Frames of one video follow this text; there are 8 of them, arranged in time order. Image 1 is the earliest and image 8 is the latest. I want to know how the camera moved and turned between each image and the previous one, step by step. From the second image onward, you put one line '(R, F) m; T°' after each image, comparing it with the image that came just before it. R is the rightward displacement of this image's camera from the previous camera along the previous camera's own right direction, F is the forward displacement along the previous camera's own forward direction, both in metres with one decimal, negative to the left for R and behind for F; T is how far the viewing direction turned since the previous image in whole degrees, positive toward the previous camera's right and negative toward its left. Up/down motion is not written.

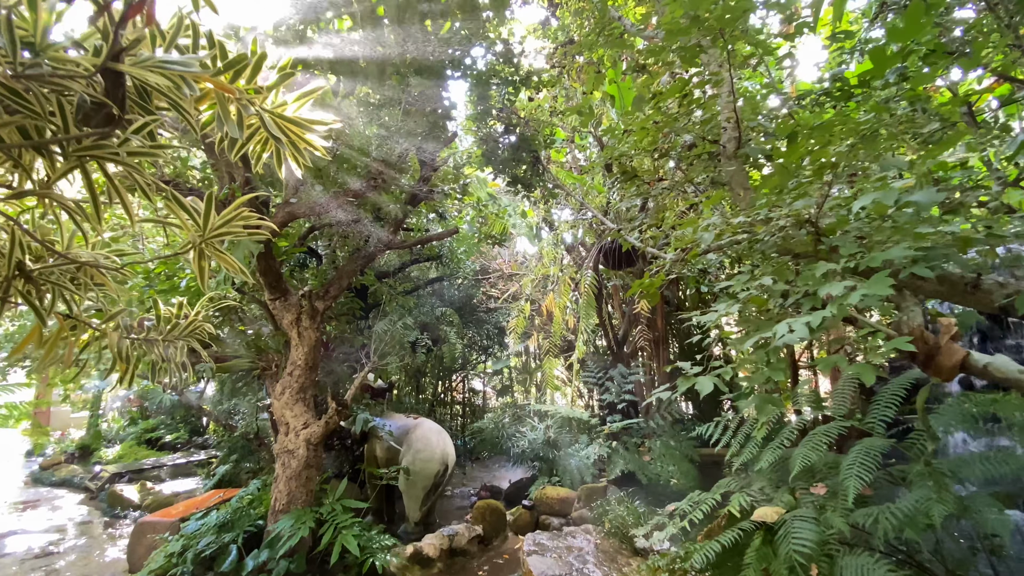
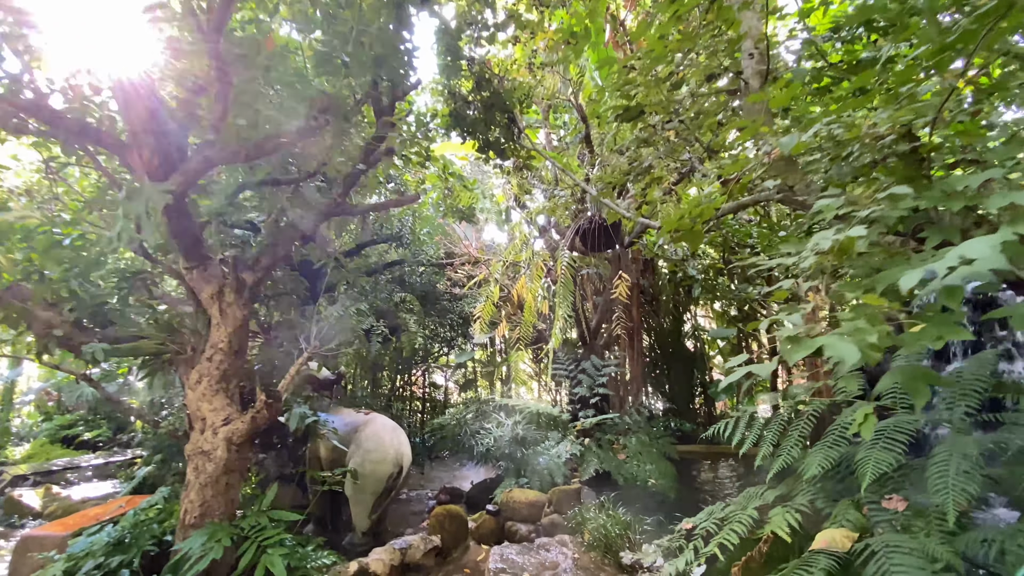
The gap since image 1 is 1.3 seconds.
(0.0, +0.4) m; +4°
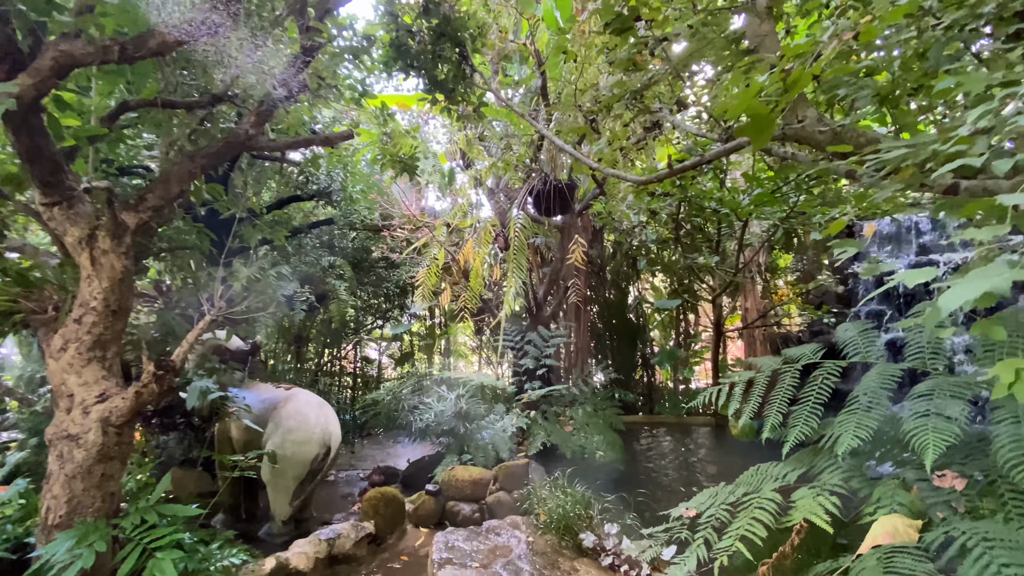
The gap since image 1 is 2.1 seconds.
(-0.1, +0.3) m; +8°
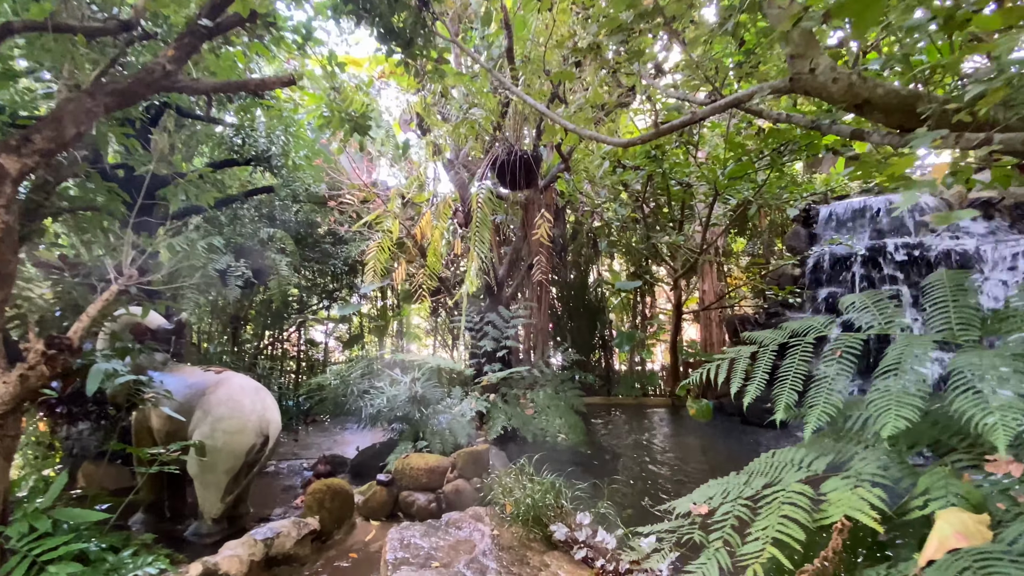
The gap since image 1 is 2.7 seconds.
(-0.1, +0.2) m; +6°
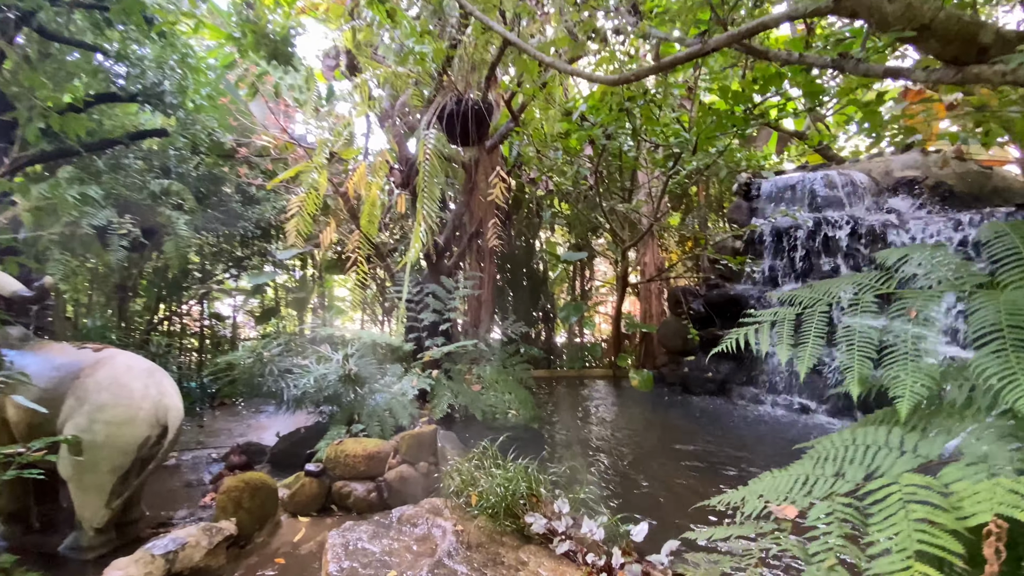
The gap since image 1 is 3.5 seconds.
(-0.1, +0.3) m; +9°
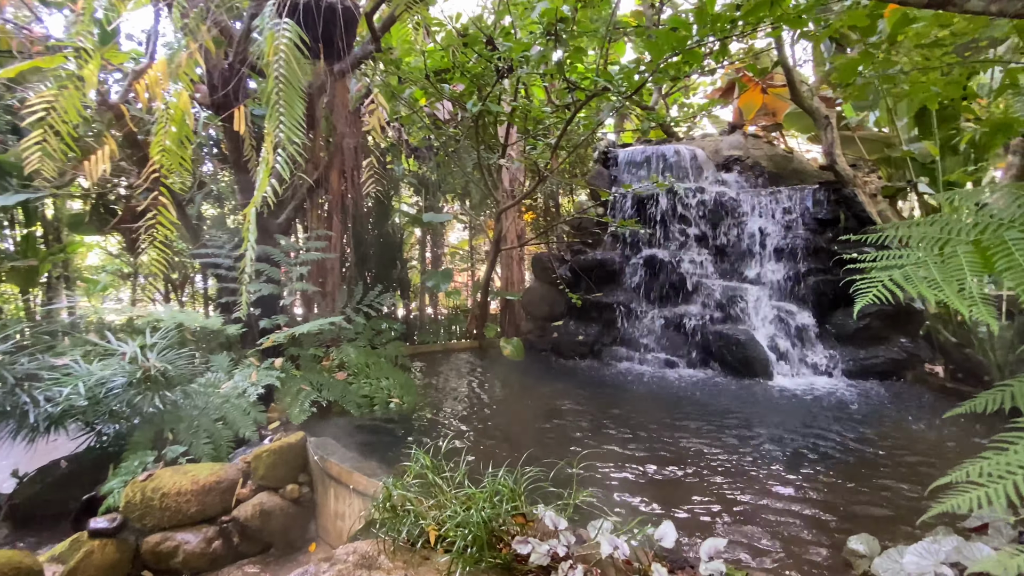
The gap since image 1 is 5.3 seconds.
(-0.4, +0.5) m; +23°
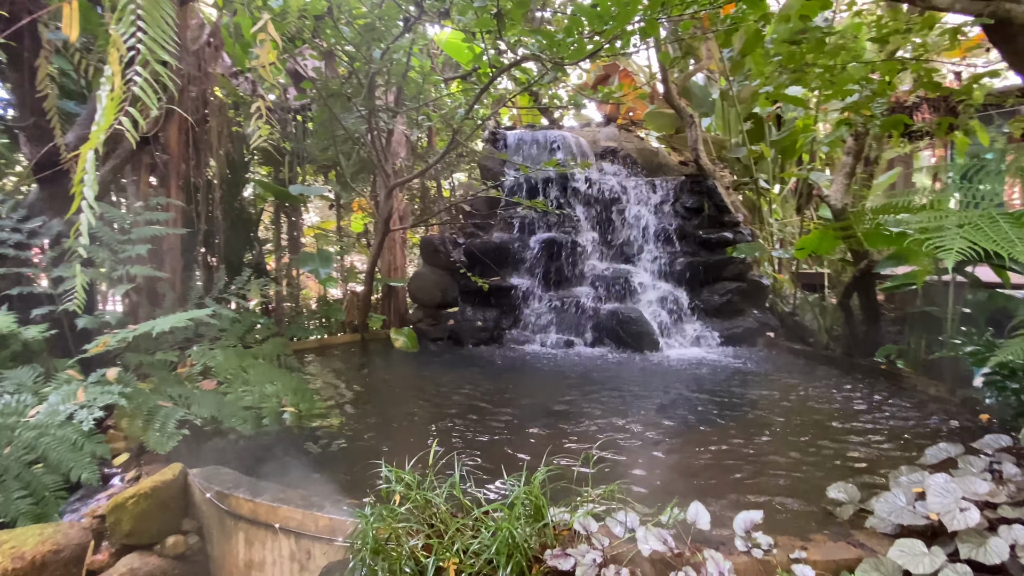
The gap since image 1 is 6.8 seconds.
(-0.4, +0.3) m; +19°
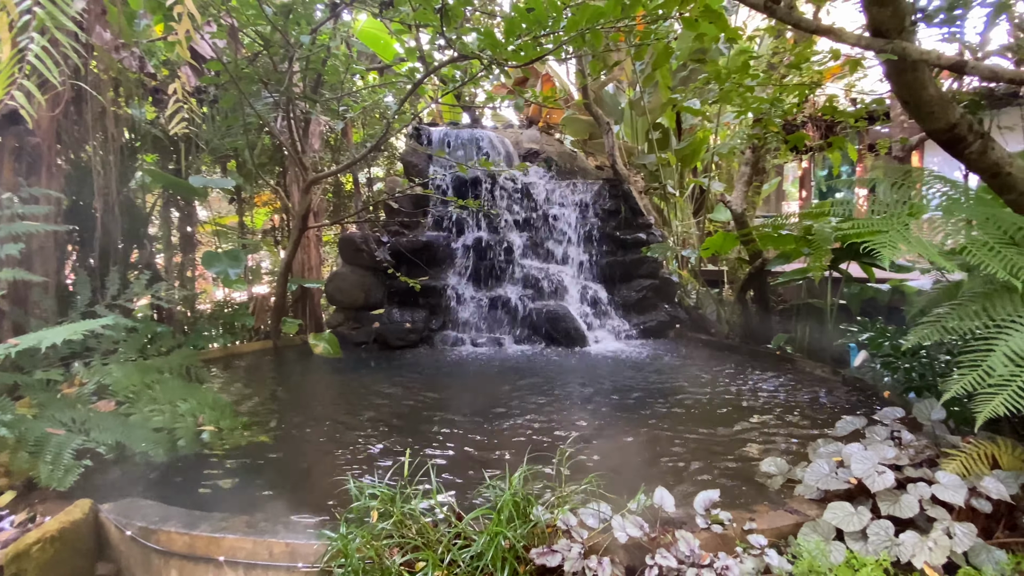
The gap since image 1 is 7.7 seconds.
(-0.2, 0.0) m; +11°
